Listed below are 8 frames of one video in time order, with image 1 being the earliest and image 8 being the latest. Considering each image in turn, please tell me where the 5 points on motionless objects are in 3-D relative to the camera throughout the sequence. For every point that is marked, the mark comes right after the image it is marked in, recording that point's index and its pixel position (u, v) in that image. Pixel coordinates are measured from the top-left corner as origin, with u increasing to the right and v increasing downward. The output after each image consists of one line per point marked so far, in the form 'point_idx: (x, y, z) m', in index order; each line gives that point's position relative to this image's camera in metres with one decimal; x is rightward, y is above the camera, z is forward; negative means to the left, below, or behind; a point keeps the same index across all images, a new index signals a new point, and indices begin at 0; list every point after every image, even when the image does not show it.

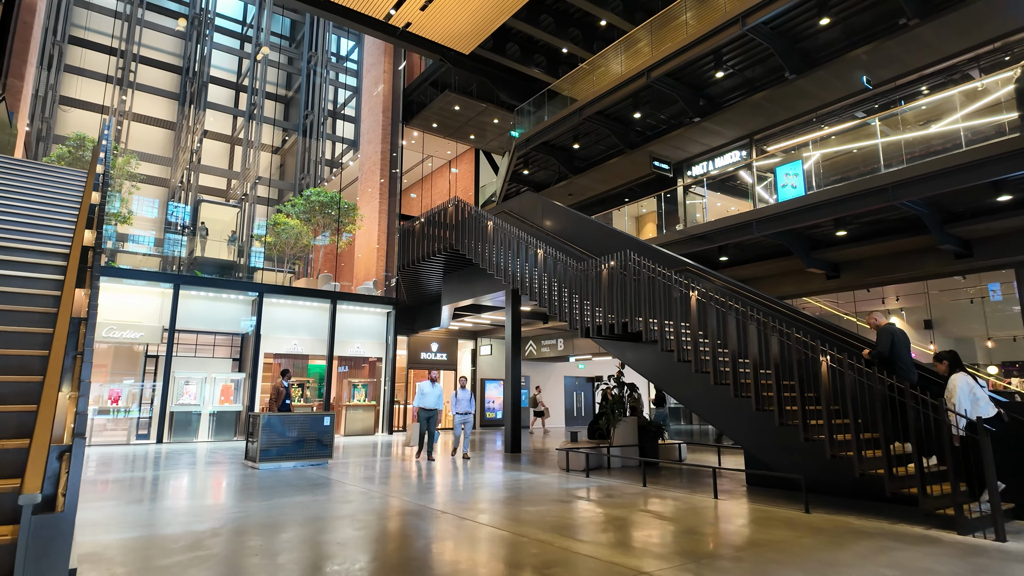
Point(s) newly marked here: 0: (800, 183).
0: (+5.0, +1.8, +10.5) m
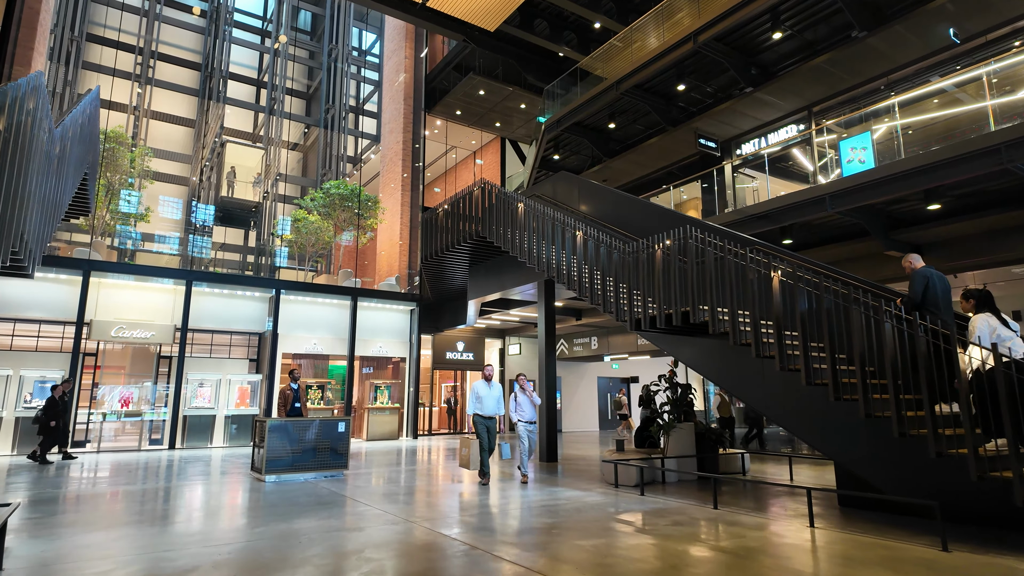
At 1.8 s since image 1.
0: (+5.5, +2.0, +9.2) m
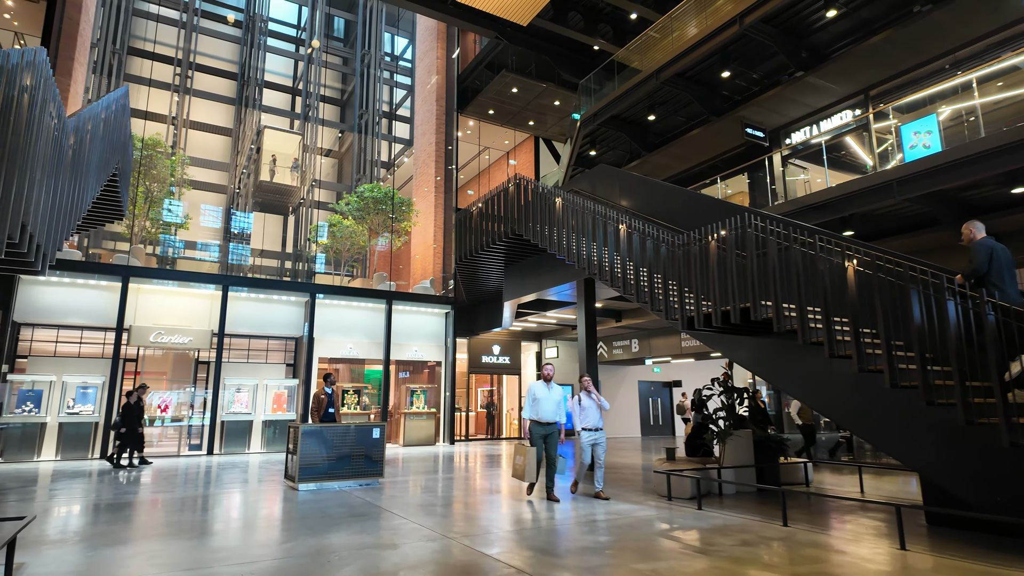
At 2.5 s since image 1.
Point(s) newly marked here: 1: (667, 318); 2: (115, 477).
0: (+6.1, +2.1, +8.5) m
1: (+1.9, -0.4, +7.1) m
2: (-6.8, -3.2, +10.1) m
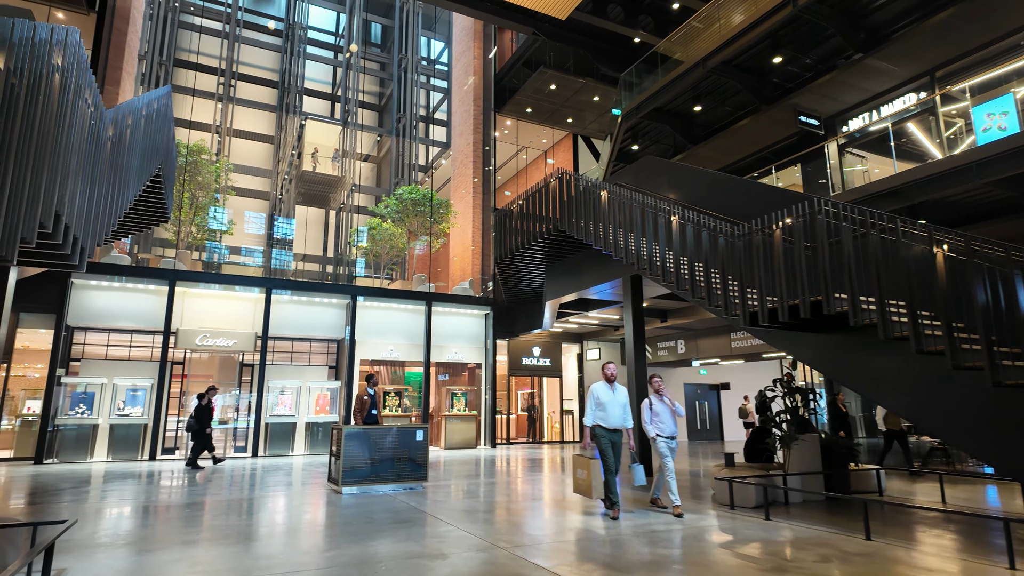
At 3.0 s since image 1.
0: (+6.7, +2.2, +7.8) m
1: (+2.4, -0.3, +6.7) m
2: (-6.1, -3.3, +10.2) m
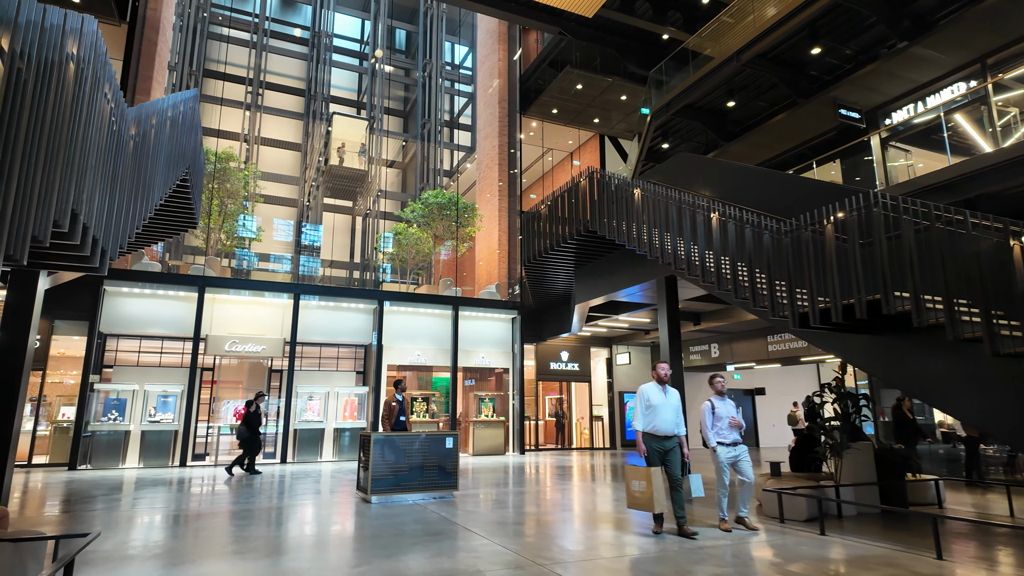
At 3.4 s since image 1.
0: (+7.0, +2.3, +7.3) m
1: (+2.8, -0.3, +6.3) m
2: (-5.5, -3.4, +10.2) m
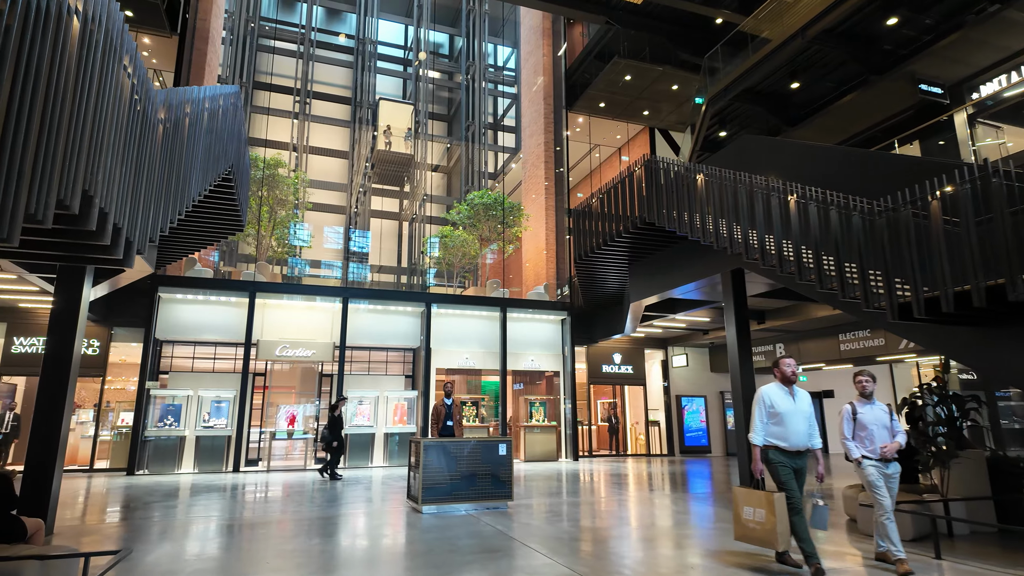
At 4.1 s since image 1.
0: (+7.6, +2.4, +6.3) m
1: (+3.3, -0.2, +5.6) m
2: (-4.6, -3.5, +10.1) m
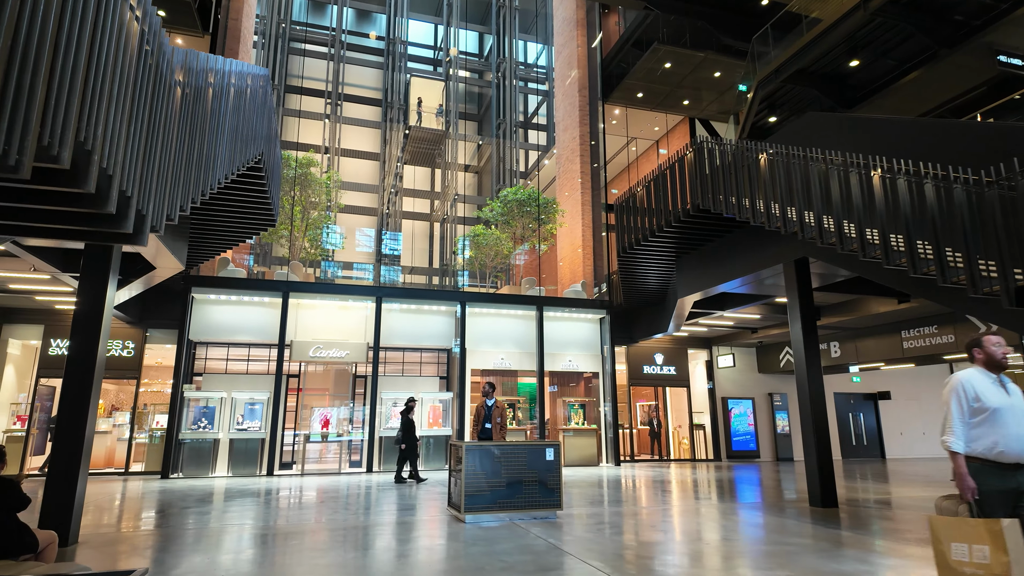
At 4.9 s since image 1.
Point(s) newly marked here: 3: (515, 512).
0: (+8.1, +2.6, +5.4) m
1: (+3.8, -0.1, +4.9) m
2: (-3.9, -3.5, +9.8) m
3: (0.0, -2.6, +6.9) m
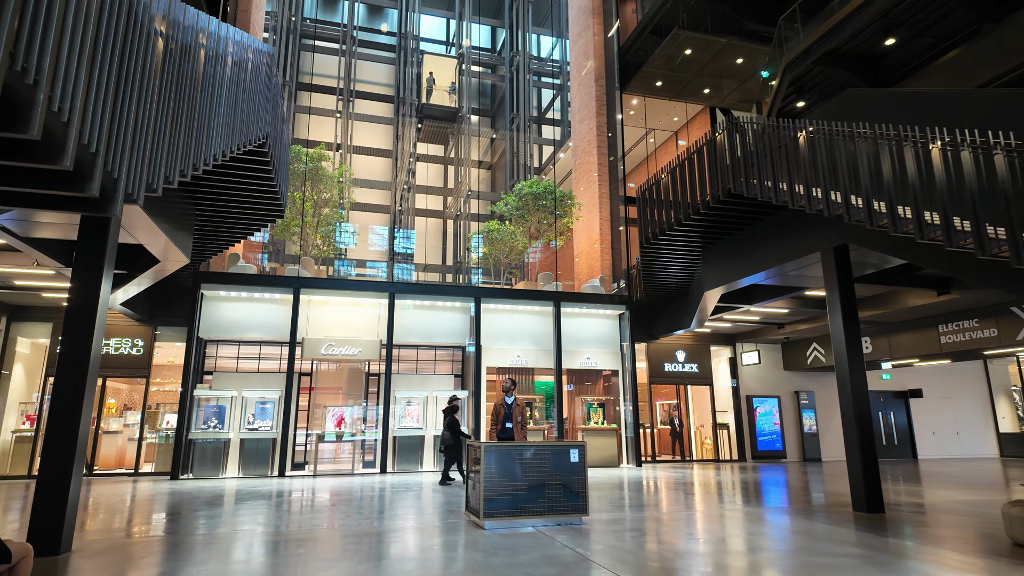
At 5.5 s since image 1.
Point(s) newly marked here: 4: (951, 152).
0: (+8.2, +2.8, +4.8) m
1: (+3.9, +0.1, +4.4) m
2: (-3.6, -3.4, +9.5) m
3: (+0.3, -2.5, +6.5) m
4: (+3.9, +1.2, +5.6) m
